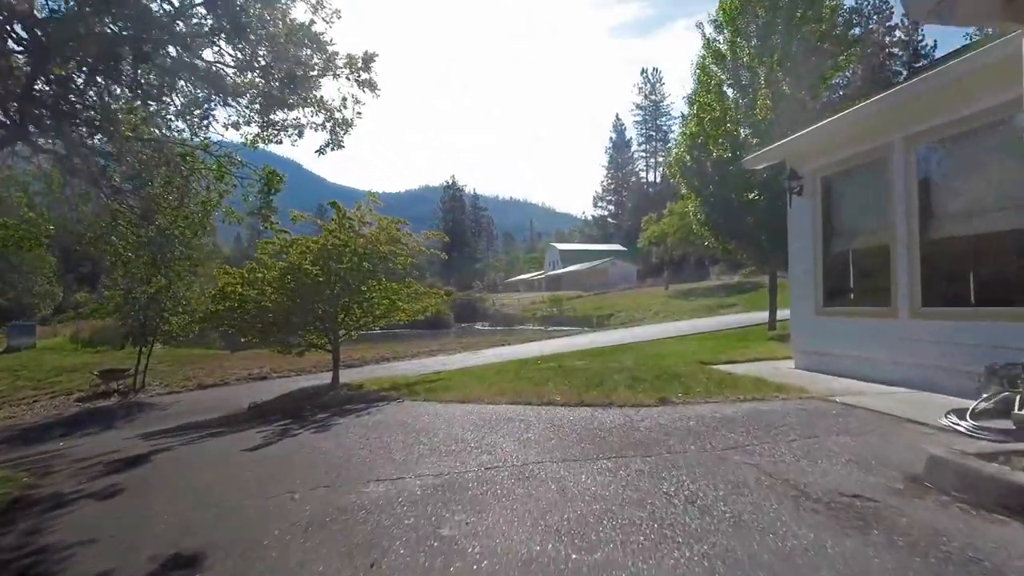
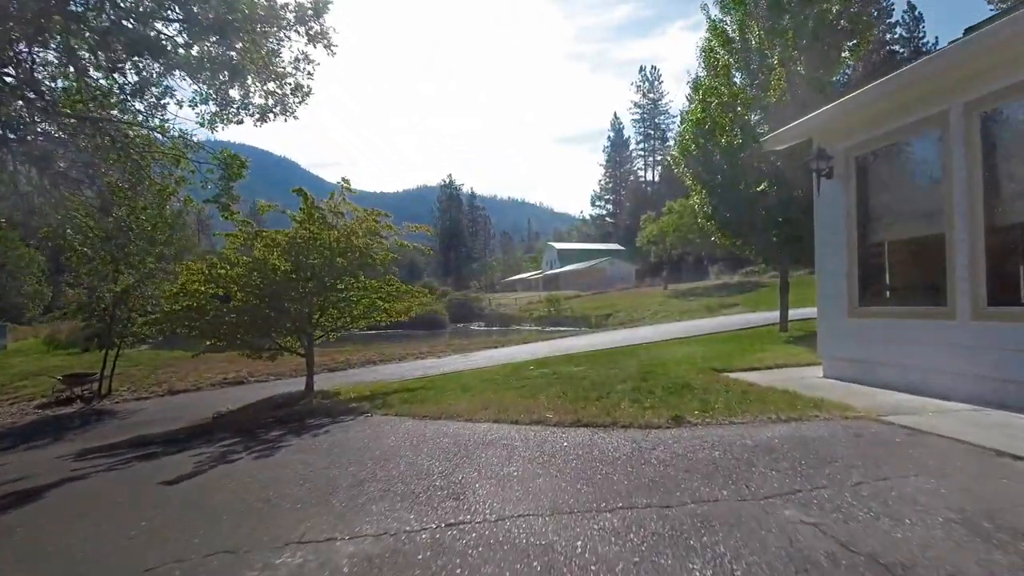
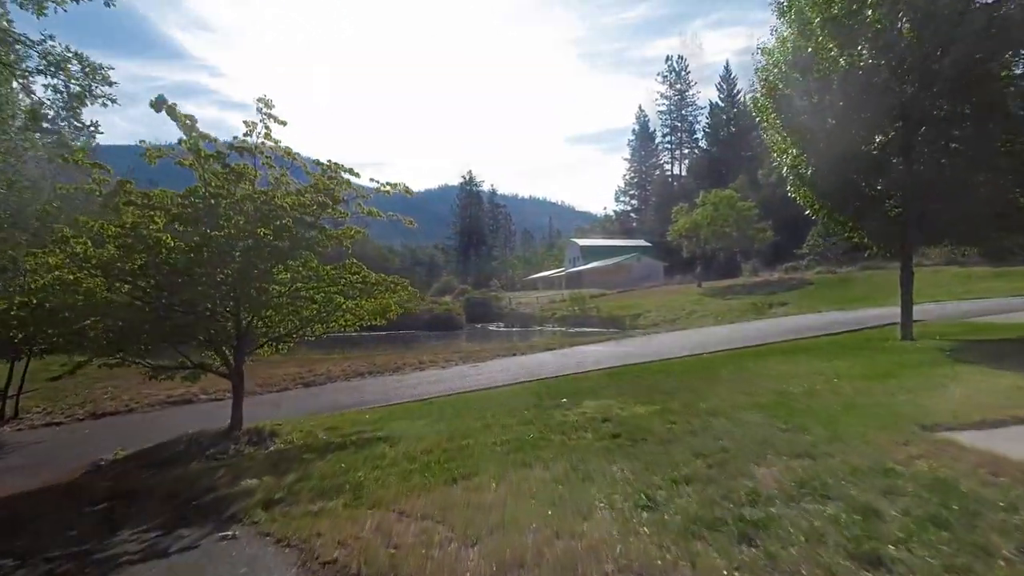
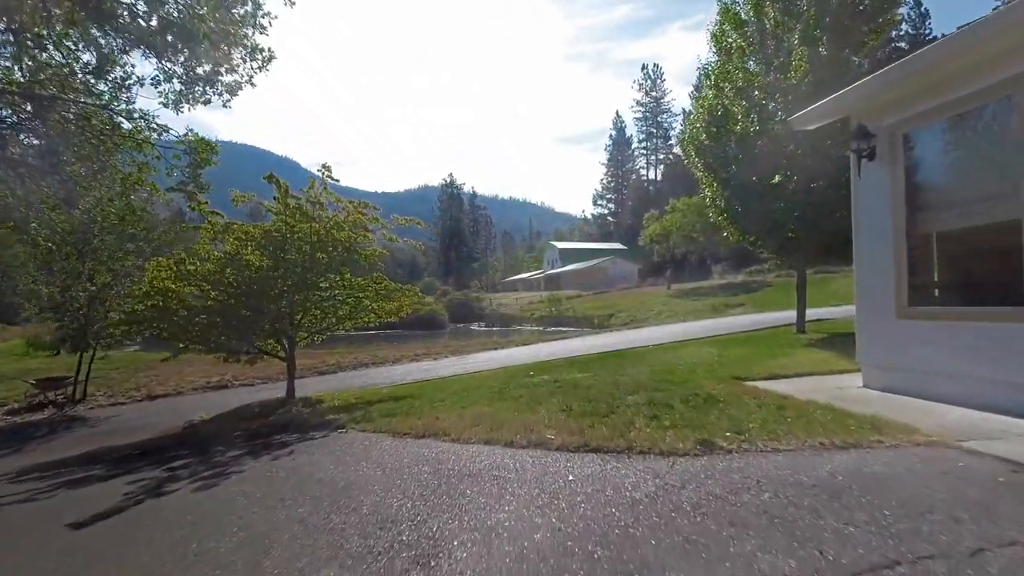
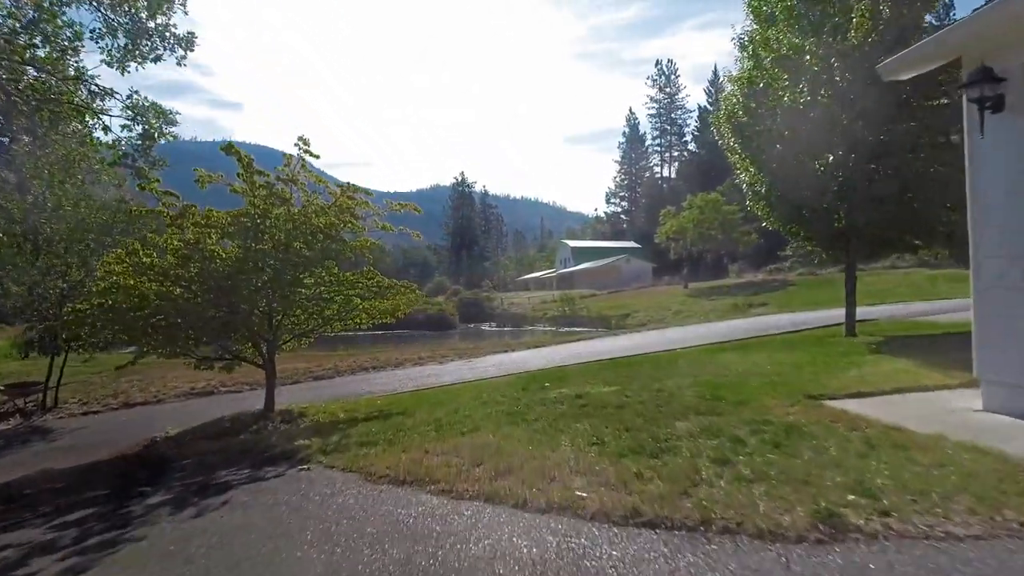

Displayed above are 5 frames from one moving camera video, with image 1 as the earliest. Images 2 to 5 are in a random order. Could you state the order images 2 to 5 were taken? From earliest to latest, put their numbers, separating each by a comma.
2, 4, 5, 3
